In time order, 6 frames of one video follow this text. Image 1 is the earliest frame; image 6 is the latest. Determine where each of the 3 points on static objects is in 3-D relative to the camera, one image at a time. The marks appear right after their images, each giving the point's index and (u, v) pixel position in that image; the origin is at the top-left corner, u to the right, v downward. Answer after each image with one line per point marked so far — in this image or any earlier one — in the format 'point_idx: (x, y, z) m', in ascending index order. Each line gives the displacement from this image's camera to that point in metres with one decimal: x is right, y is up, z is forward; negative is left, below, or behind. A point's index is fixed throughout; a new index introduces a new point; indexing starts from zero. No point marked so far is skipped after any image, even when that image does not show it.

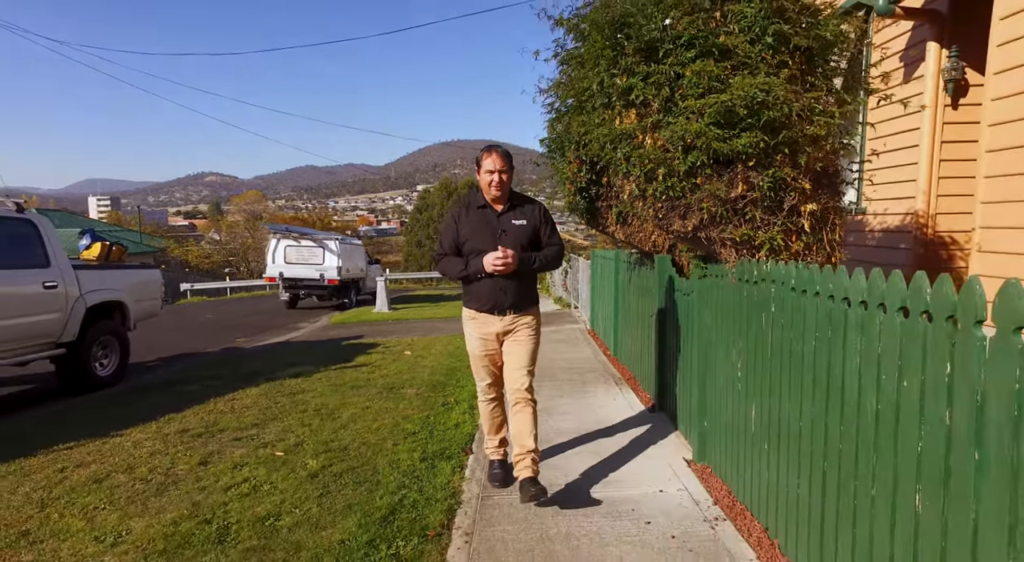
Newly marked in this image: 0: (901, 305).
0: (+1.3, -0.1, +2.2) m
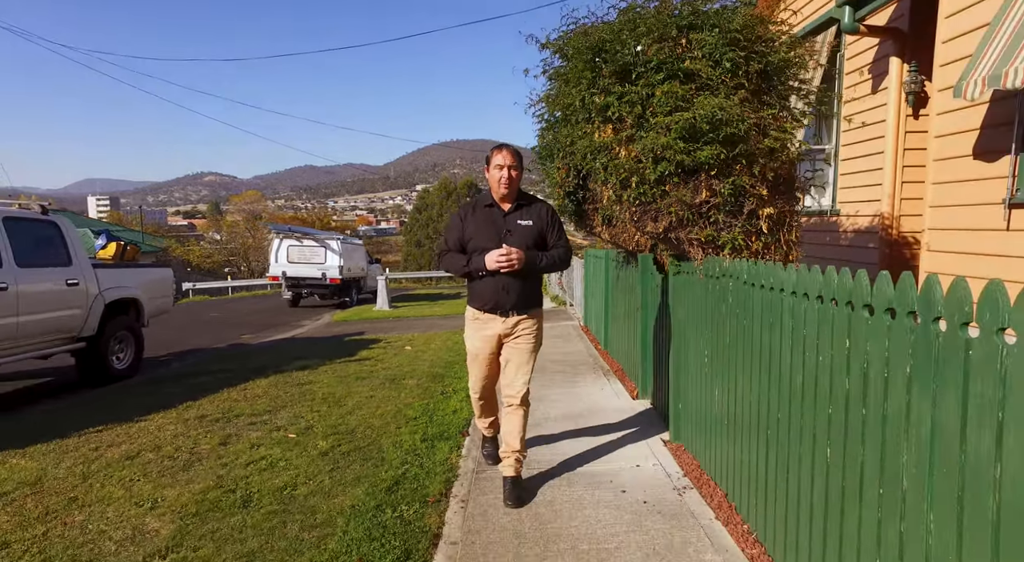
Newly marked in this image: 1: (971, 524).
0: (+1.2, 0.0, +2.7) m
1: (+1.2, -0.6, +1.8) m
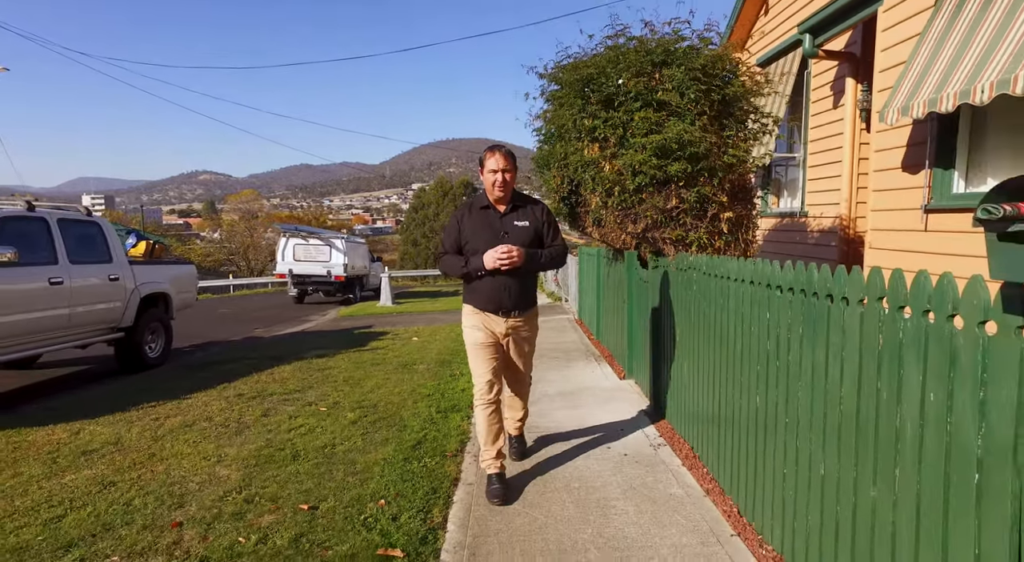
0: (+1.3, 0.0, +3.6) m
1: (+1.3, -0.6, +2.6) m
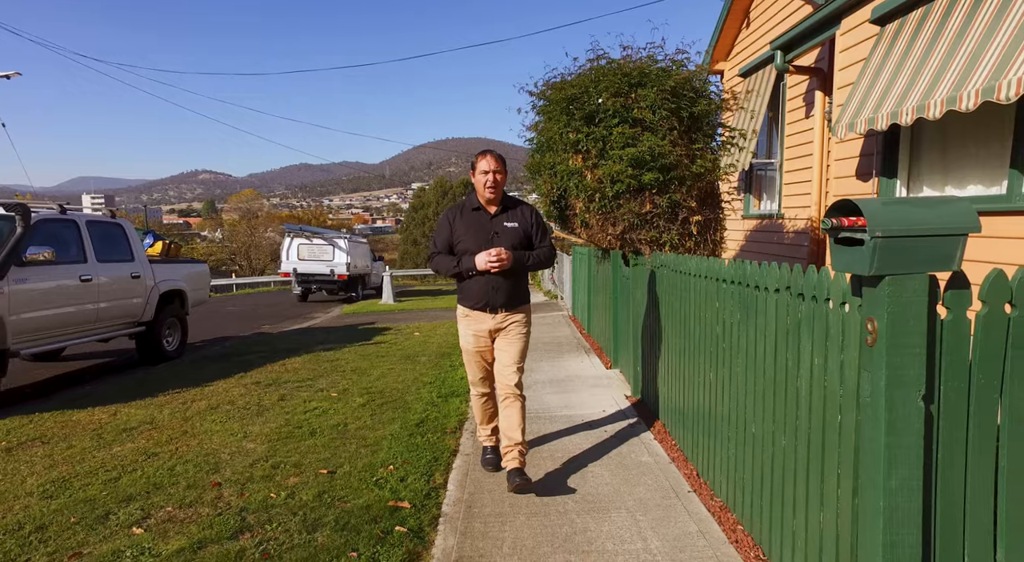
0: (+1.2, +0.1, +4.2) m
1: (+1.2, -0.5, +3.2) m
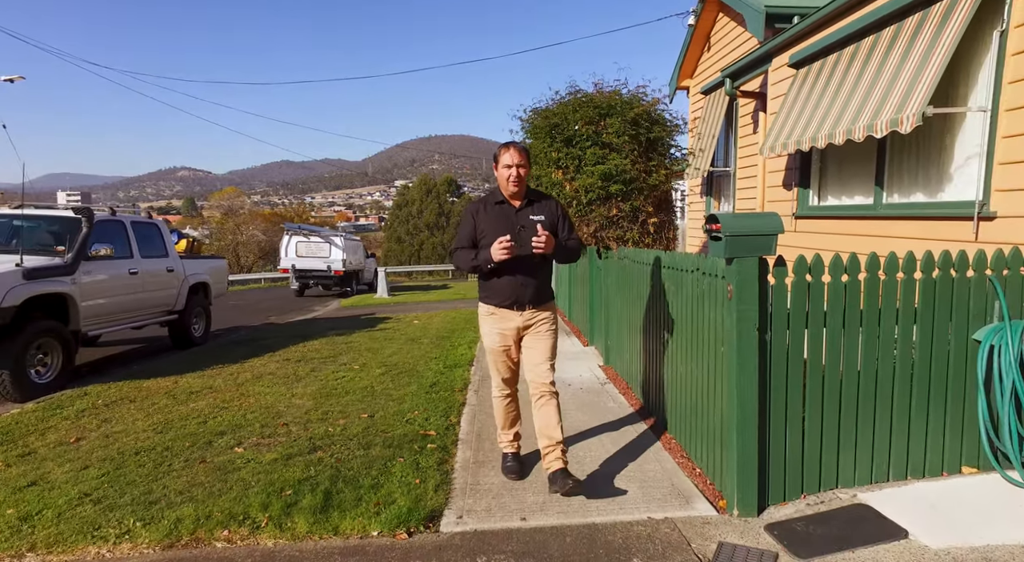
0: (+1.2, +0.2, +5.6) m
1: (+1.2, -0.4, +4.7) m
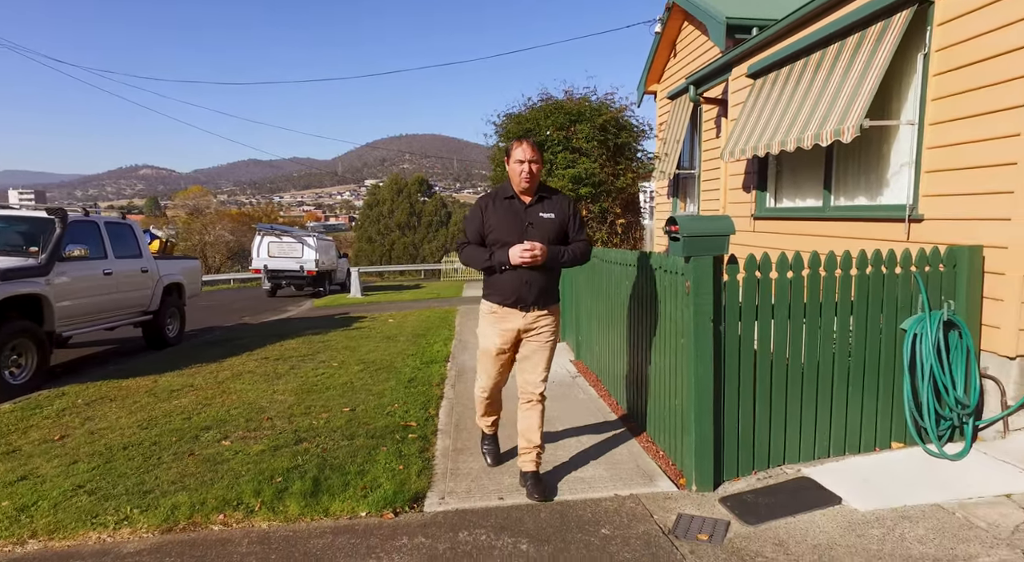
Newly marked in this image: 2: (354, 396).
0: (+1.0, +0.2, +6.0) m
1: (+1.0, -0.4, +5.0) m
2: (-1.6, -1.2, +6.7) m
